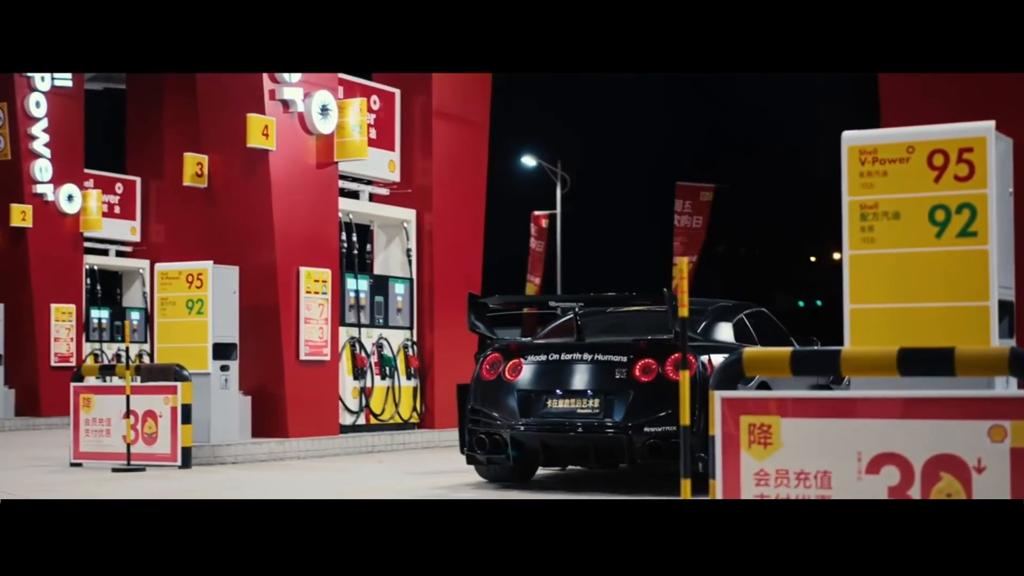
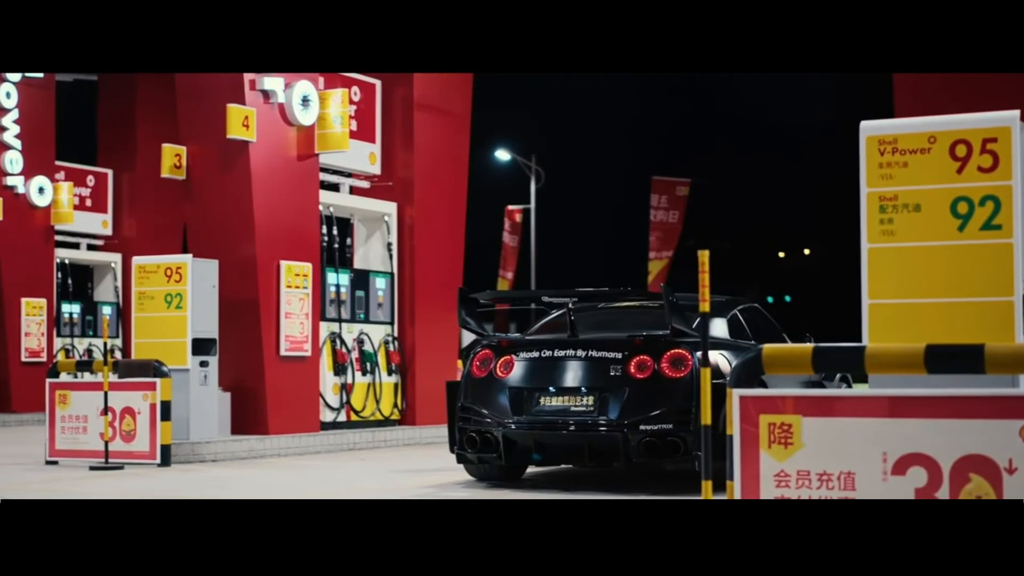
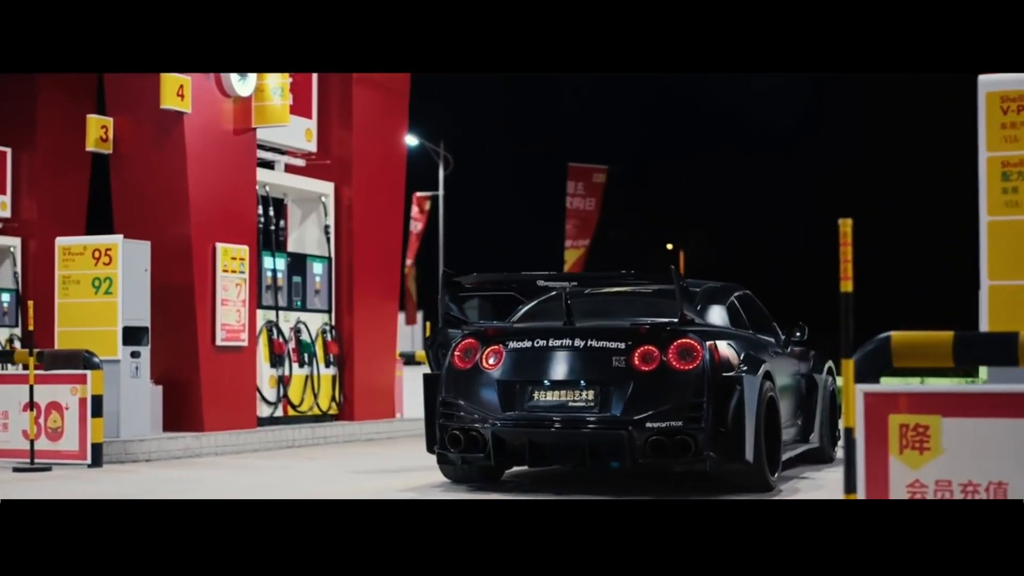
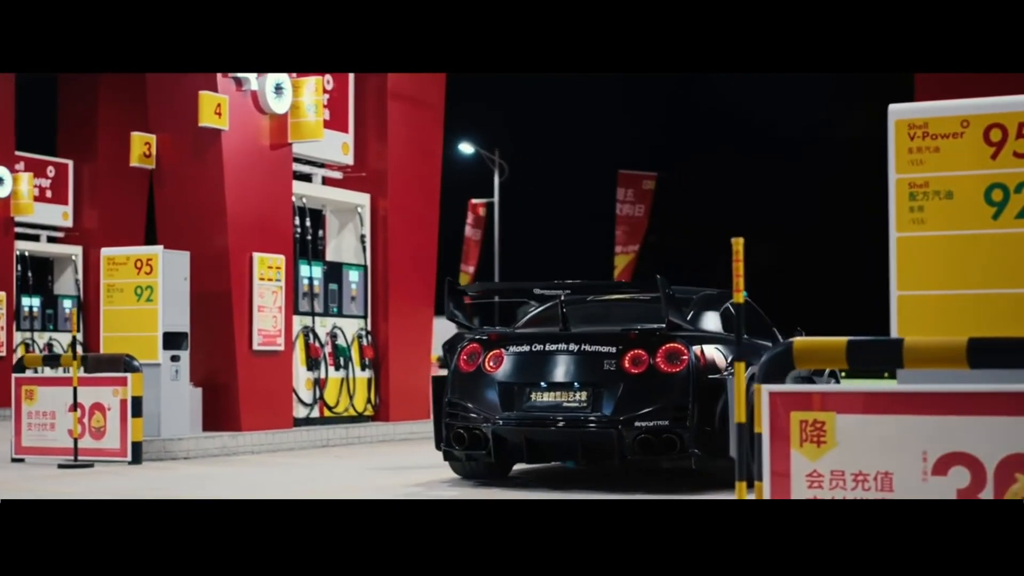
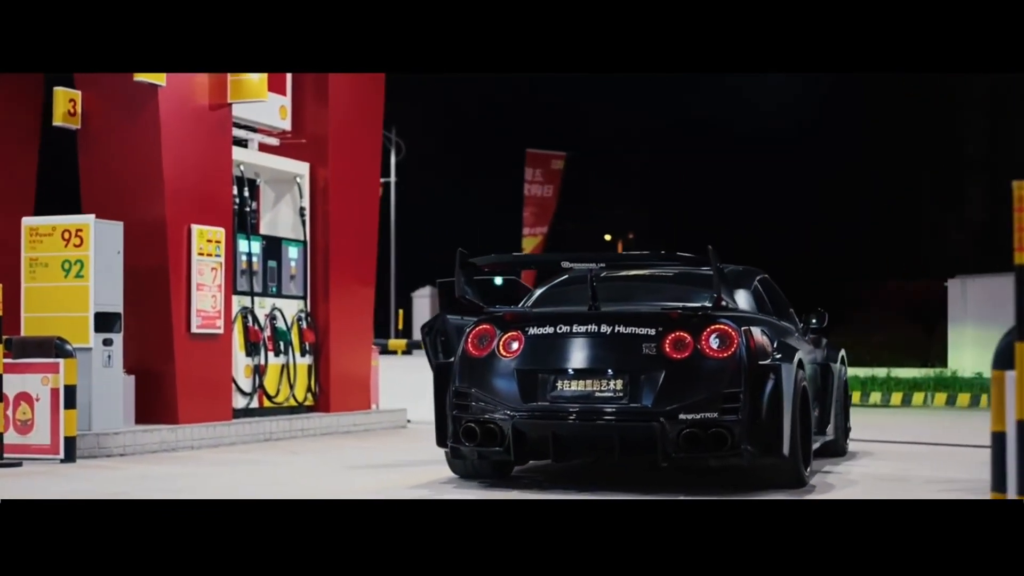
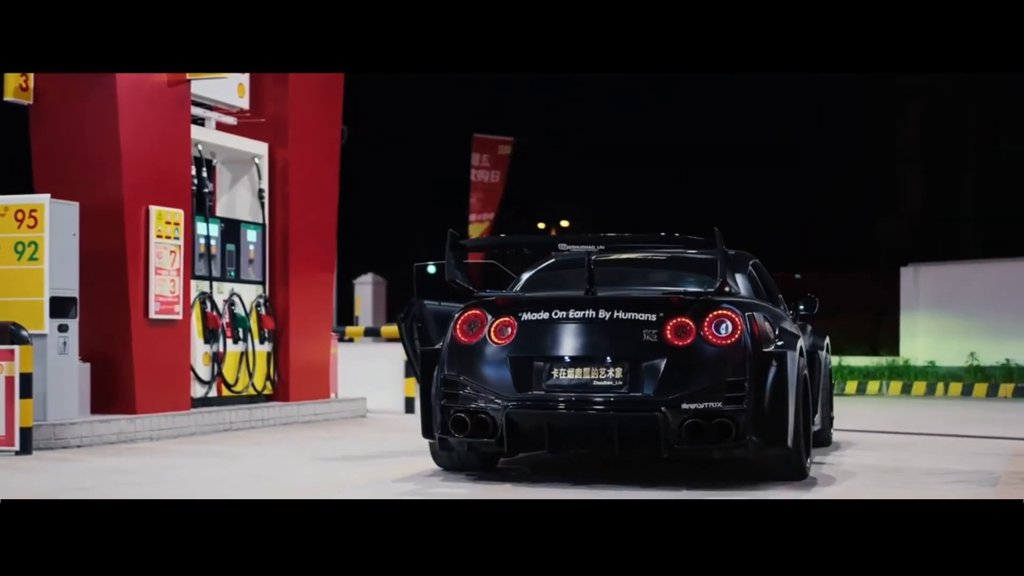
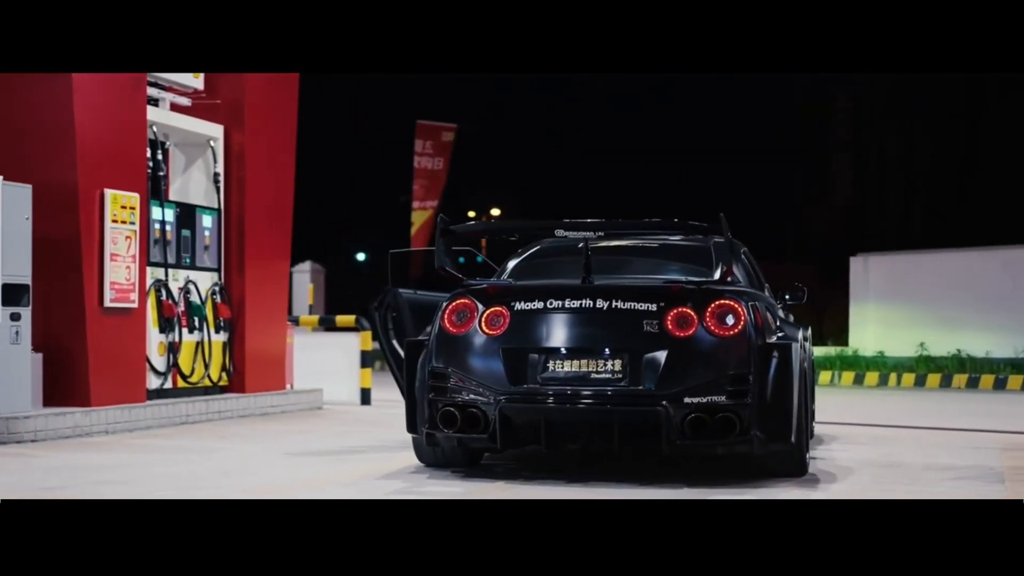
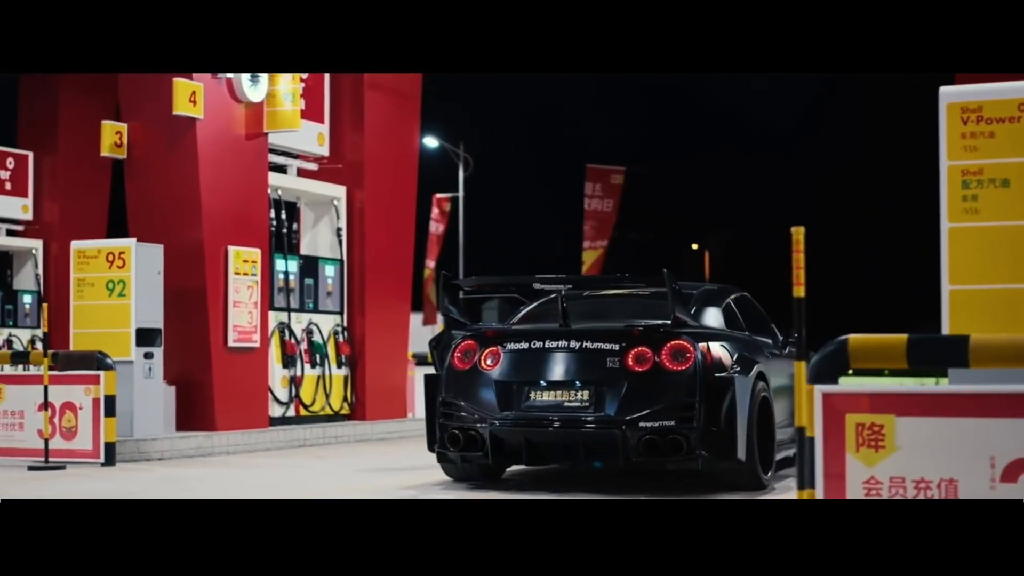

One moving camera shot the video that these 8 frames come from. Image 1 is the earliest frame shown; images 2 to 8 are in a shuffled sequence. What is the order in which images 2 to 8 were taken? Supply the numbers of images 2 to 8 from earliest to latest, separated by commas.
2, 4, 8, 3, 5, 6, 7
